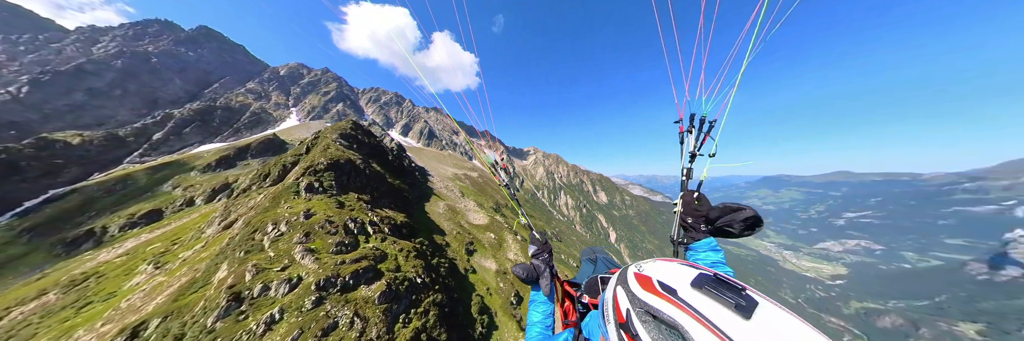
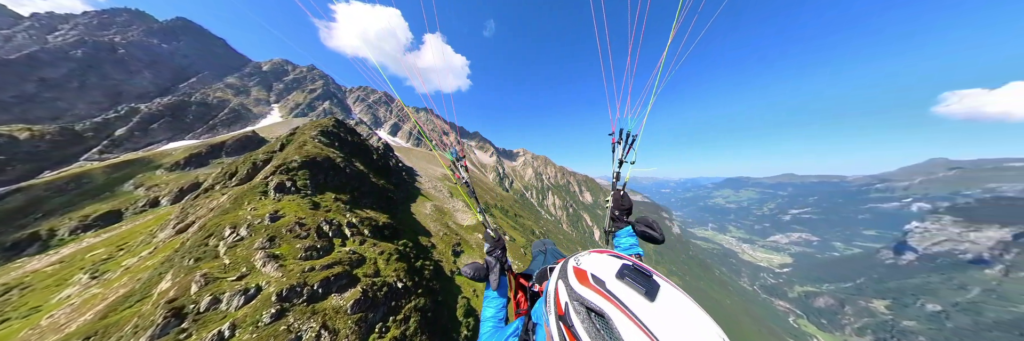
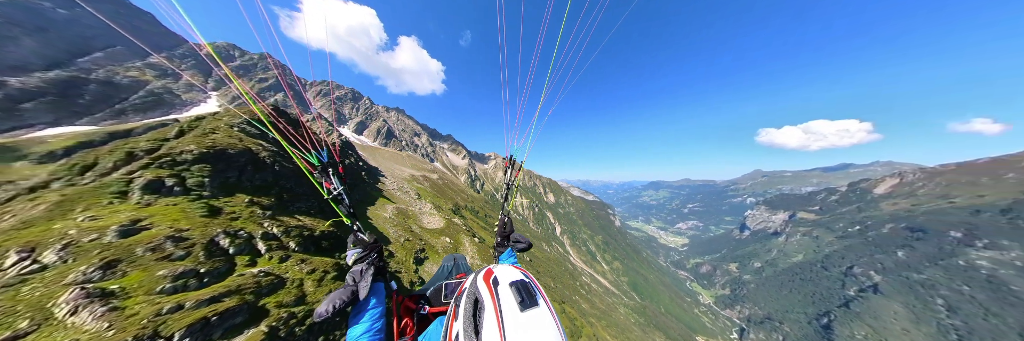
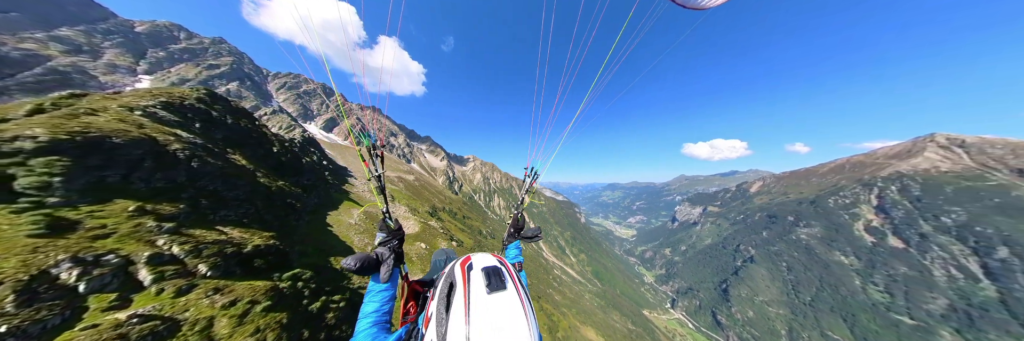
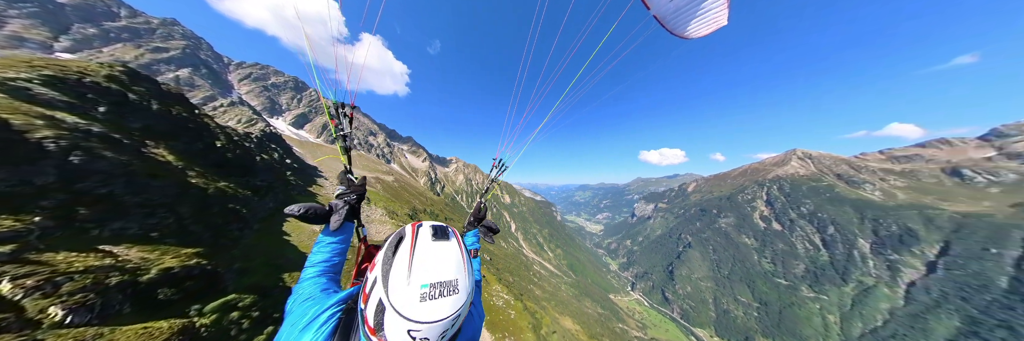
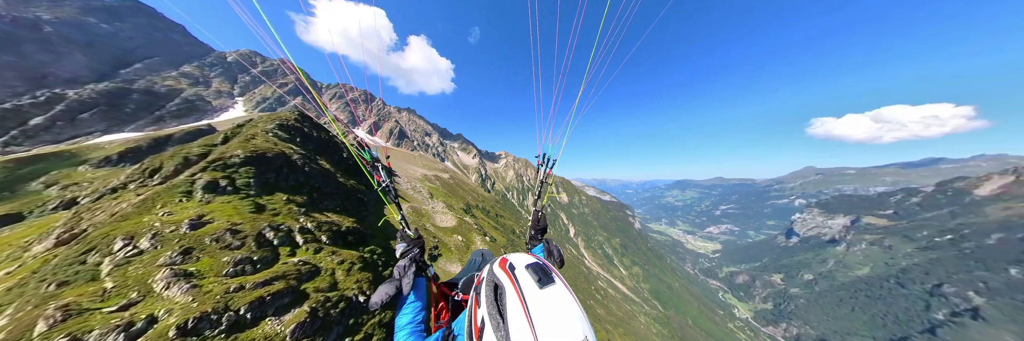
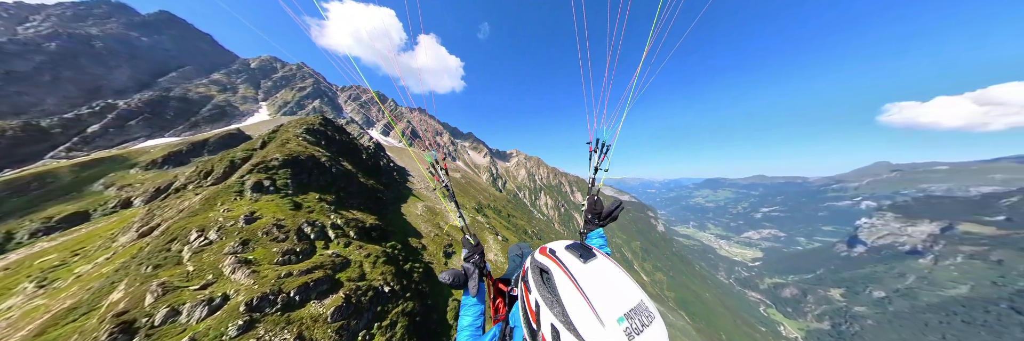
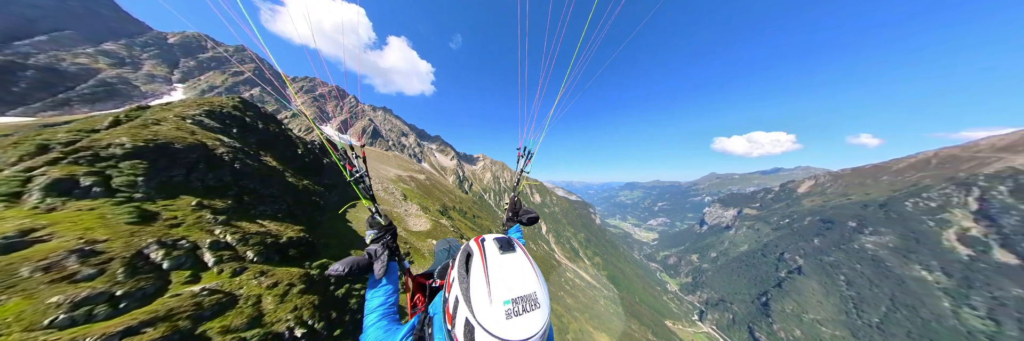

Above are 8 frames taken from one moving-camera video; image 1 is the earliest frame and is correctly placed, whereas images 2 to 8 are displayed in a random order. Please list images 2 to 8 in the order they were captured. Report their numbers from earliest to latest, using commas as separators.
2, 7, 6, 3, 8, 4, 5
